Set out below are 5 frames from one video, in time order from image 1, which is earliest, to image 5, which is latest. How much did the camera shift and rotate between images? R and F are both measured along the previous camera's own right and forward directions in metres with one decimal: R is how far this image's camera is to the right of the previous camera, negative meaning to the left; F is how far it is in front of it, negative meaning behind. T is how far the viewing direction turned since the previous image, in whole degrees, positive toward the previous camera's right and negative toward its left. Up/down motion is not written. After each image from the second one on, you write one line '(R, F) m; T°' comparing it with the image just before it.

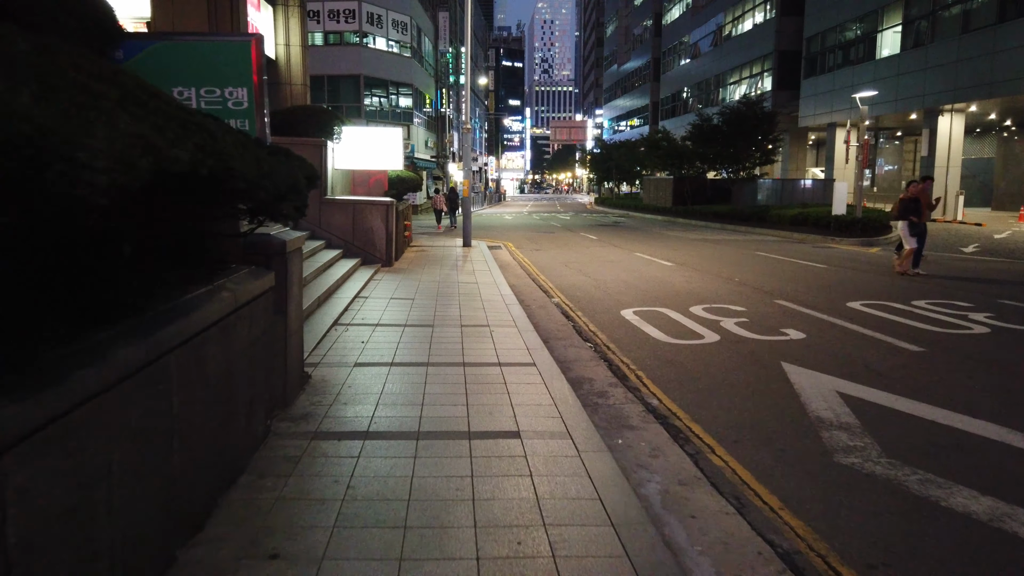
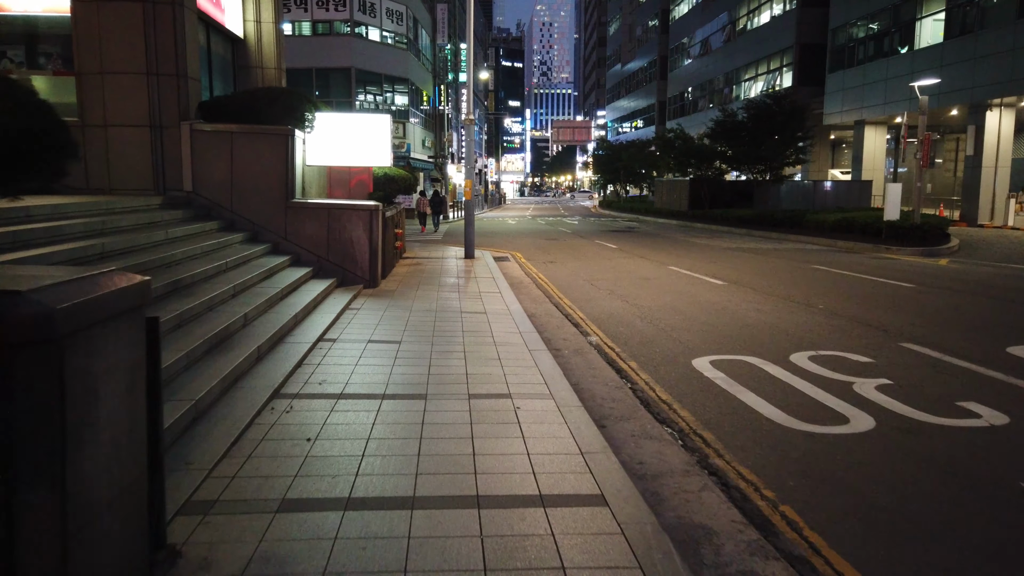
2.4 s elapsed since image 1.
(-0.3, +3.2) m; 0°
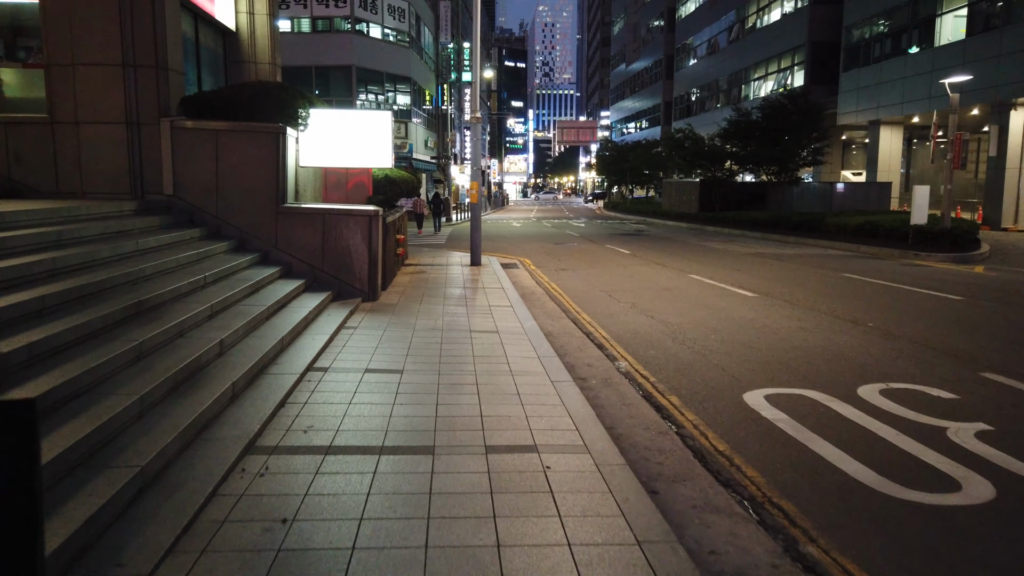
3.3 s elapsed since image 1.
(-0.2, +1.1) m; 0°
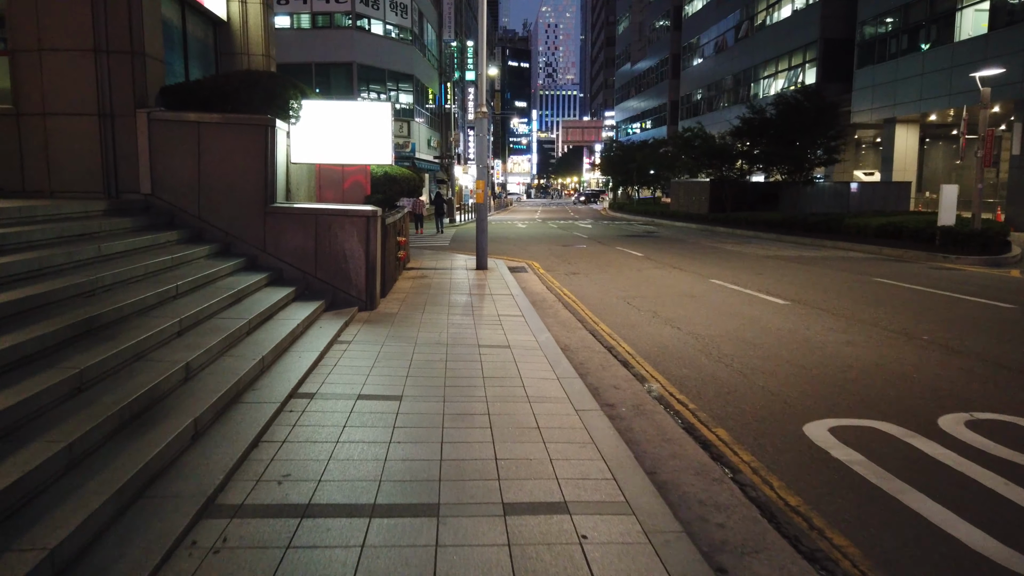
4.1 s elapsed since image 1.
(-0.1, +1.0) m; 0°
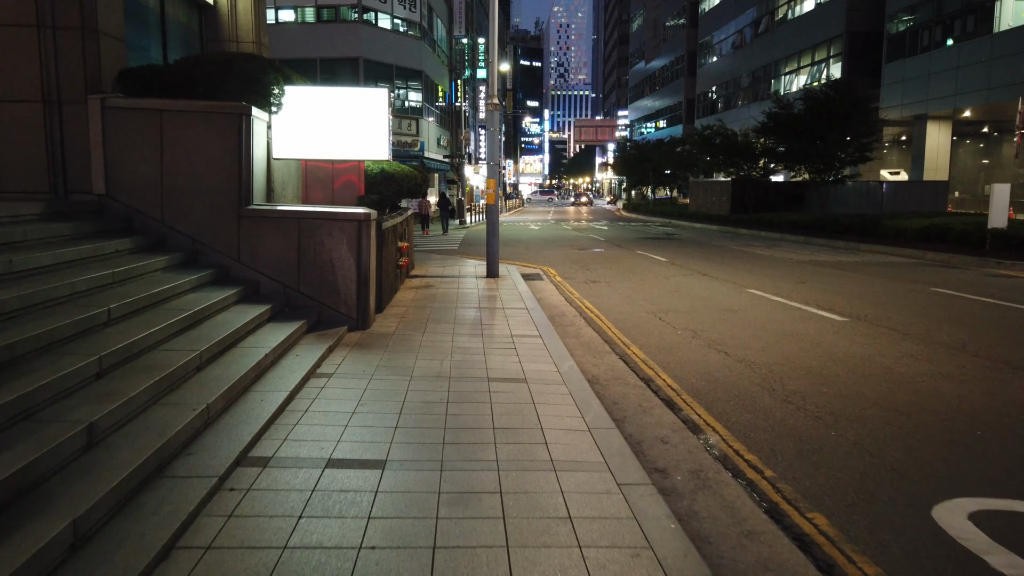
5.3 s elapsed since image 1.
(0.0, +1.5) m; -1°
